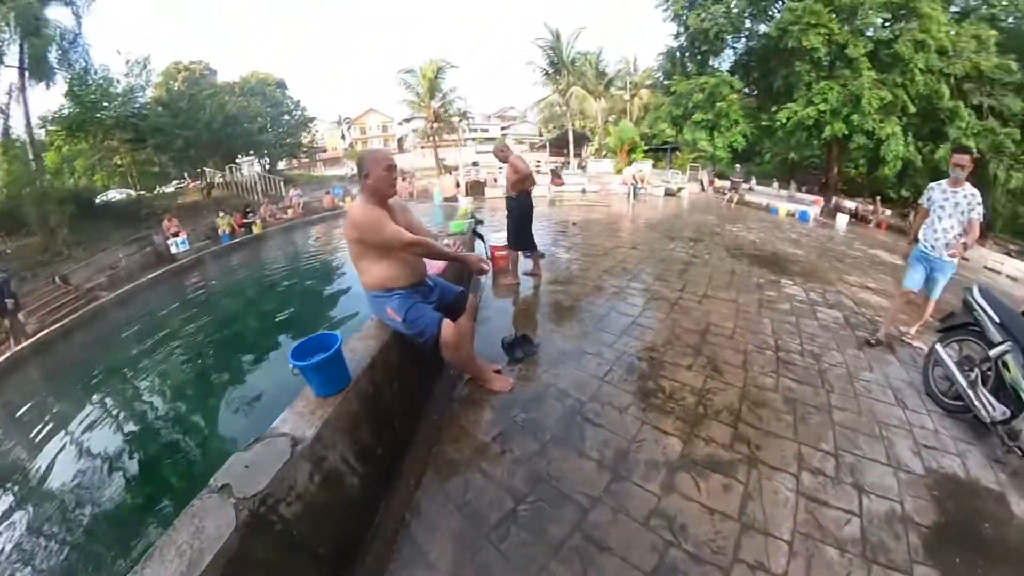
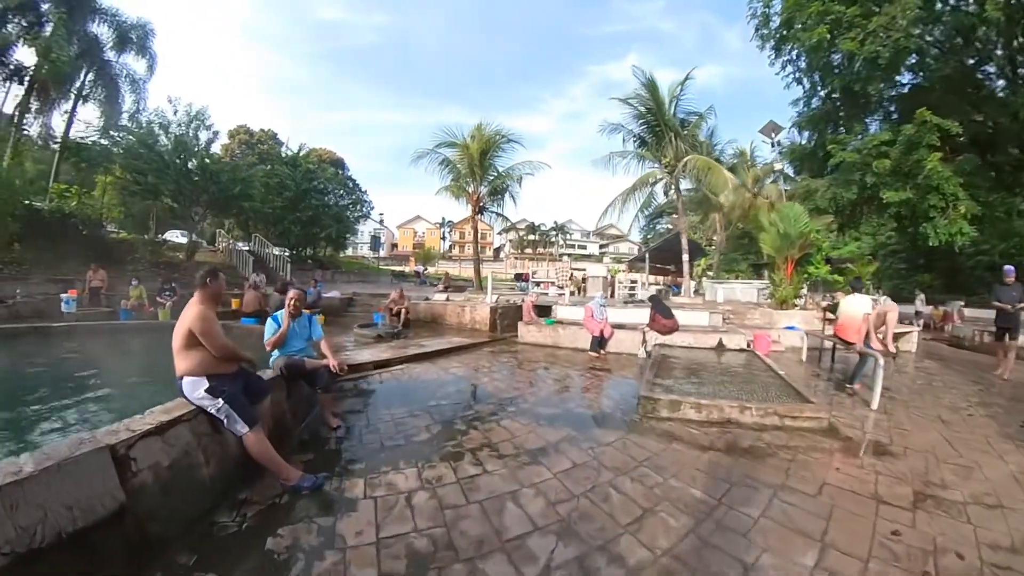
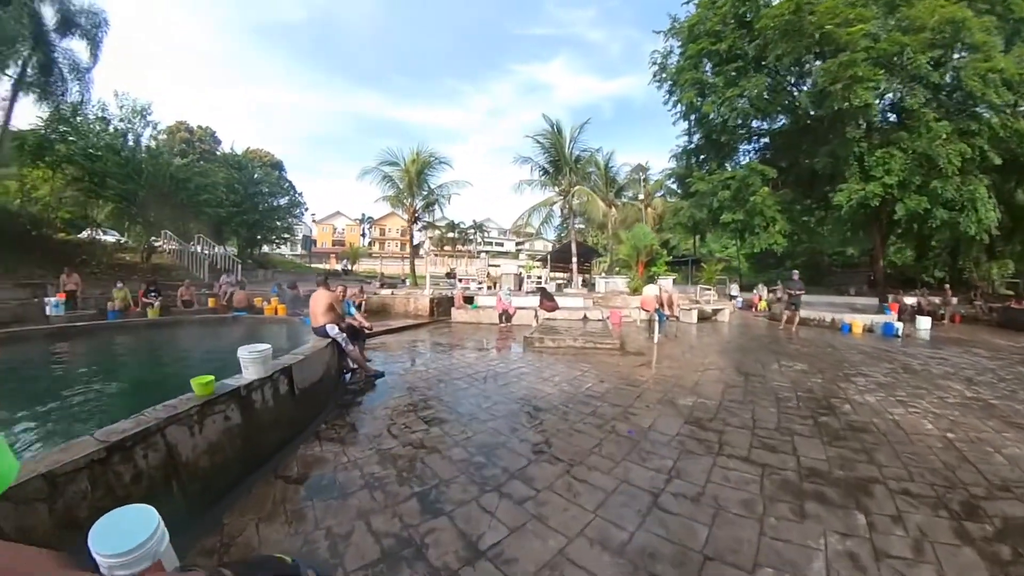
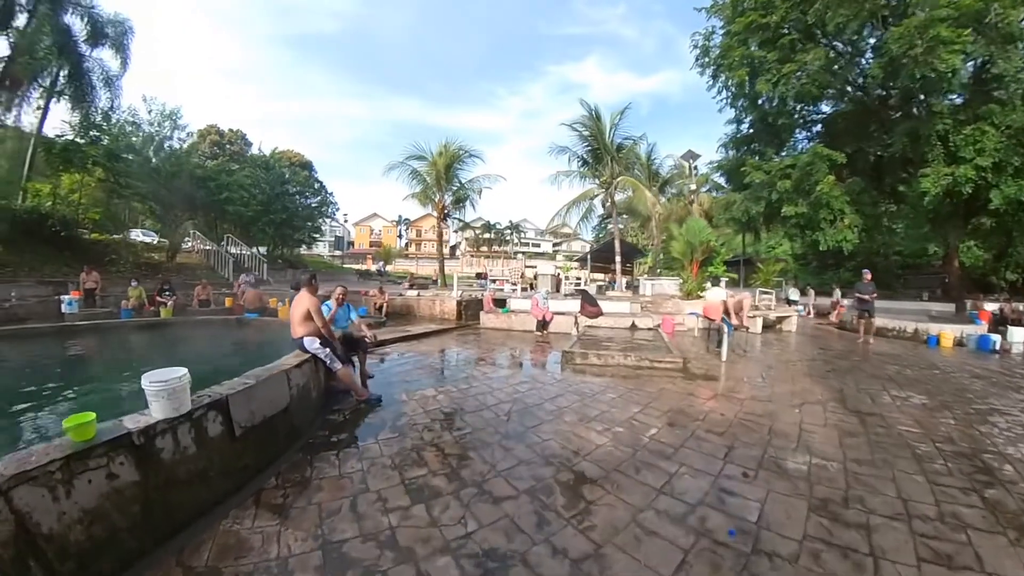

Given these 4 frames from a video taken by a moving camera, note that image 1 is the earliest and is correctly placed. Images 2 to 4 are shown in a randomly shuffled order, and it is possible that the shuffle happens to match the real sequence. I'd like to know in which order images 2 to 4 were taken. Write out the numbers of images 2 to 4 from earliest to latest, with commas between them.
3, 4, 2
